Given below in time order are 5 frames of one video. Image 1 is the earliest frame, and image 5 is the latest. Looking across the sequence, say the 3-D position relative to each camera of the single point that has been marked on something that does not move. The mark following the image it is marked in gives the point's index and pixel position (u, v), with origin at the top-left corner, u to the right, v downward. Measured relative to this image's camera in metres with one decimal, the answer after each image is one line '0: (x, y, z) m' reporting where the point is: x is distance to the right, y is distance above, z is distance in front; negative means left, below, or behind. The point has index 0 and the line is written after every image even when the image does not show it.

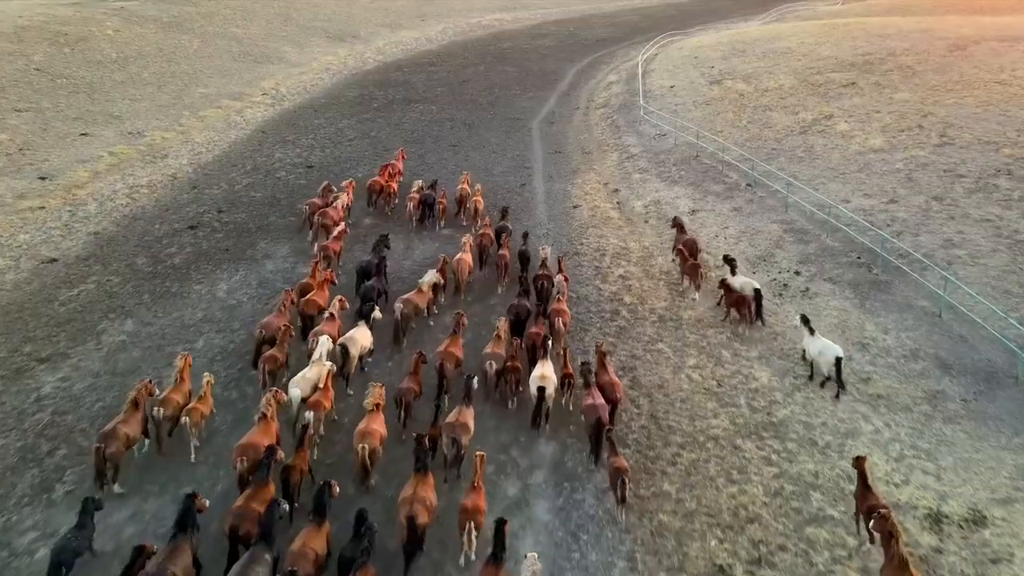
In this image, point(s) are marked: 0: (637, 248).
0: (+3.5, +1.2, +18.9) m
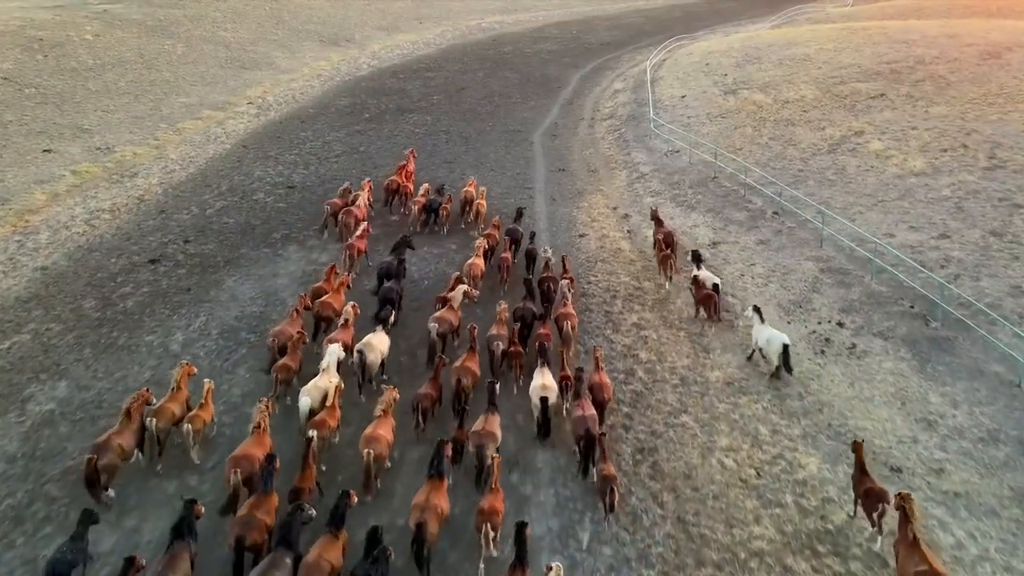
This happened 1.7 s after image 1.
0: (+3.5, 0.0, +16.7) m
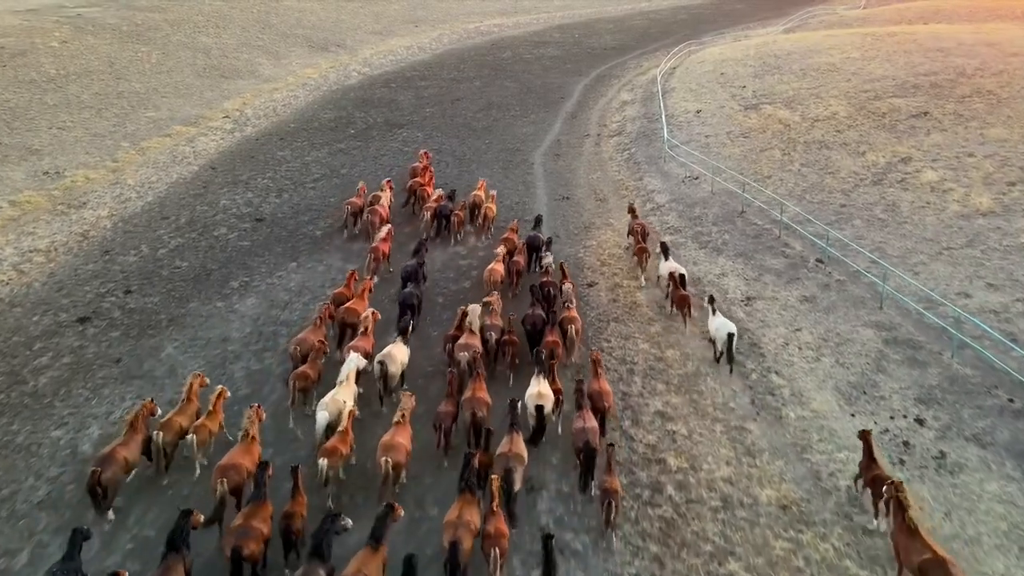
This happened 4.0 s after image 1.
0: (+3.4, -1.5, +13.8) m
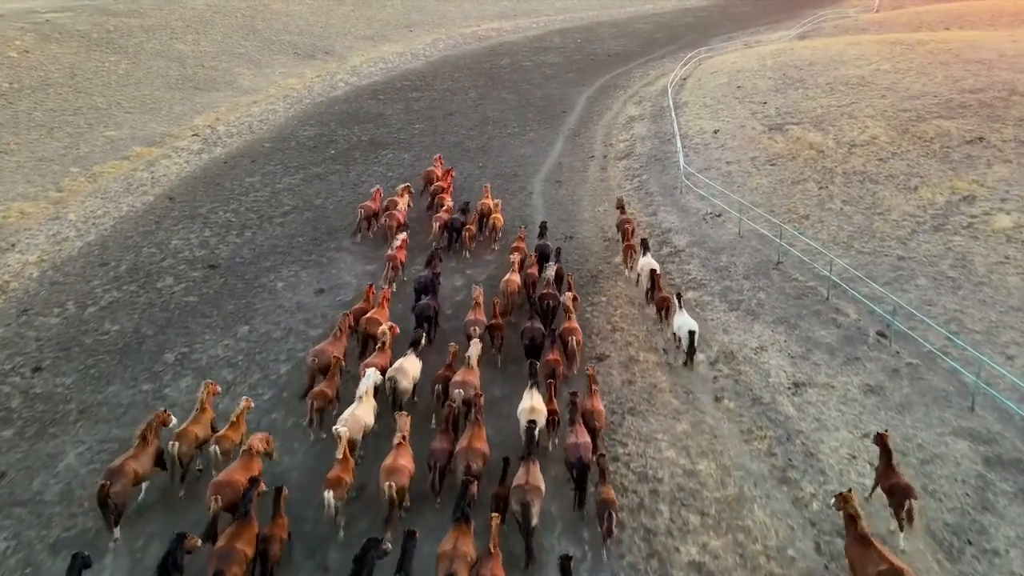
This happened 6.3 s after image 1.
0: (+3.3, -3.0, +10.9) m
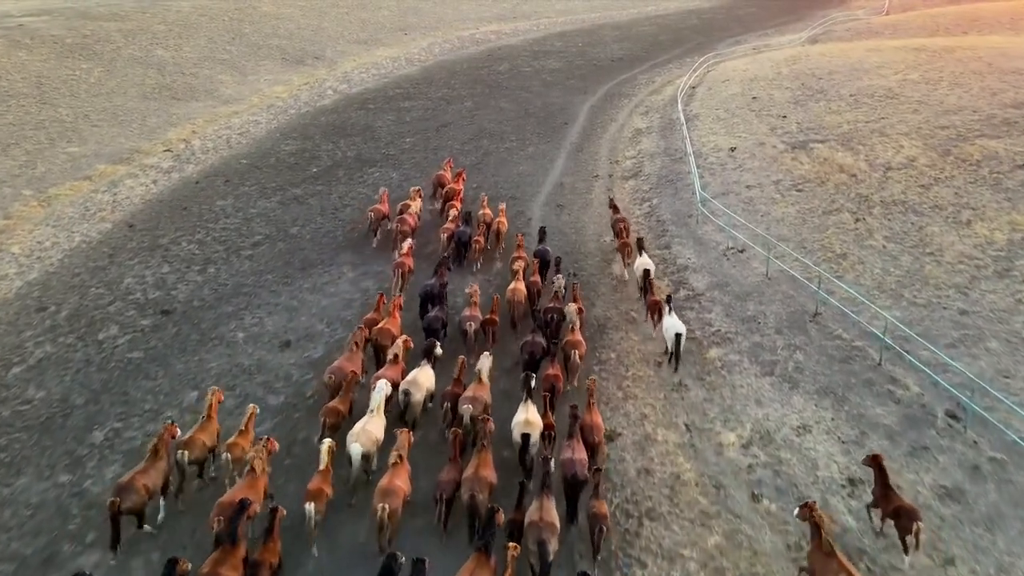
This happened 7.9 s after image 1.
0: (+3.2, -4.2, +8.6) m
